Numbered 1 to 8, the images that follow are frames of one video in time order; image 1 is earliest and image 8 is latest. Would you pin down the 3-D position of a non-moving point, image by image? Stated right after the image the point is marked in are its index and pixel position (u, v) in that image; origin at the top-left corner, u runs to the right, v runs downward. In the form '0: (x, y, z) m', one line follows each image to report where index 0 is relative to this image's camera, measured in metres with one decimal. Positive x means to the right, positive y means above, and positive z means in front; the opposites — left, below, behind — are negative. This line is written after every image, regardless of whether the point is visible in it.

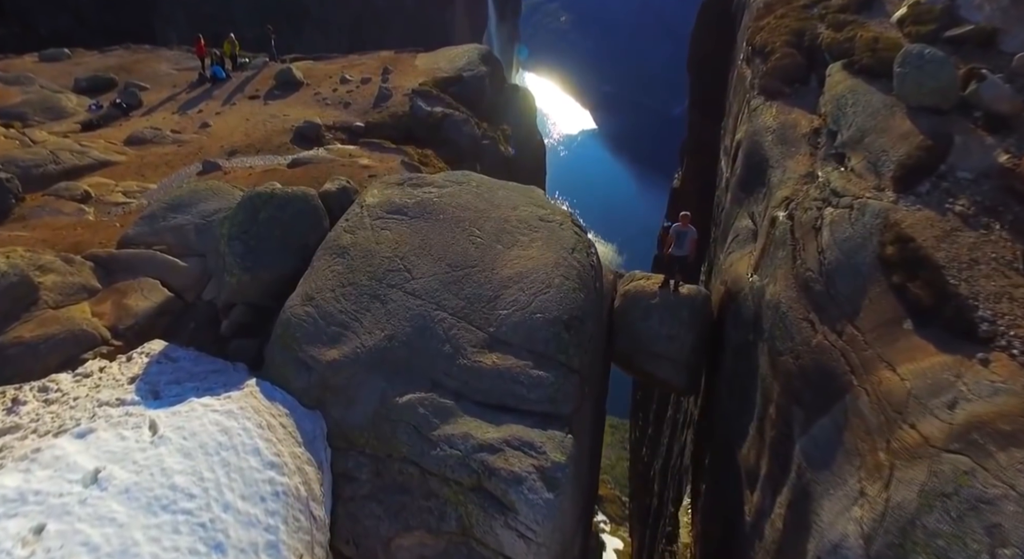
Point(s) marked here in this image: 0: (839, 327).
0: (+3.3, -0.5, +5.9) m
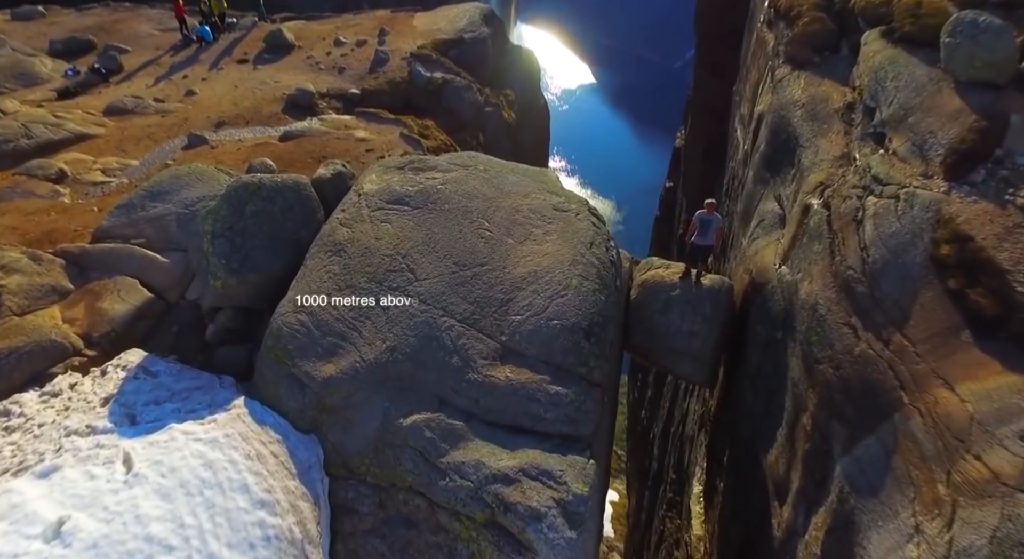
0: (+3.4, -0.5, +5.4) m
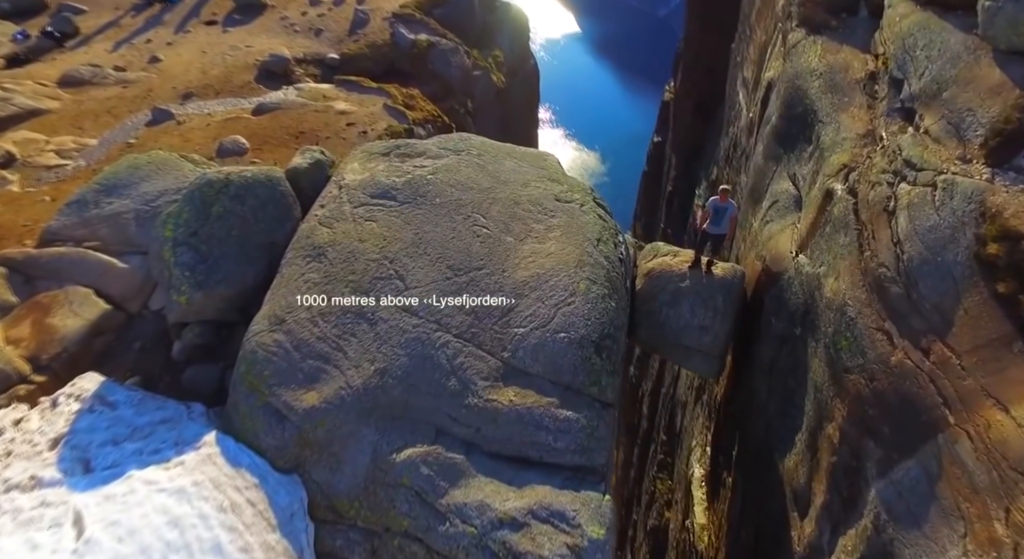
0: (+3.5, -0.5, +4.9) m
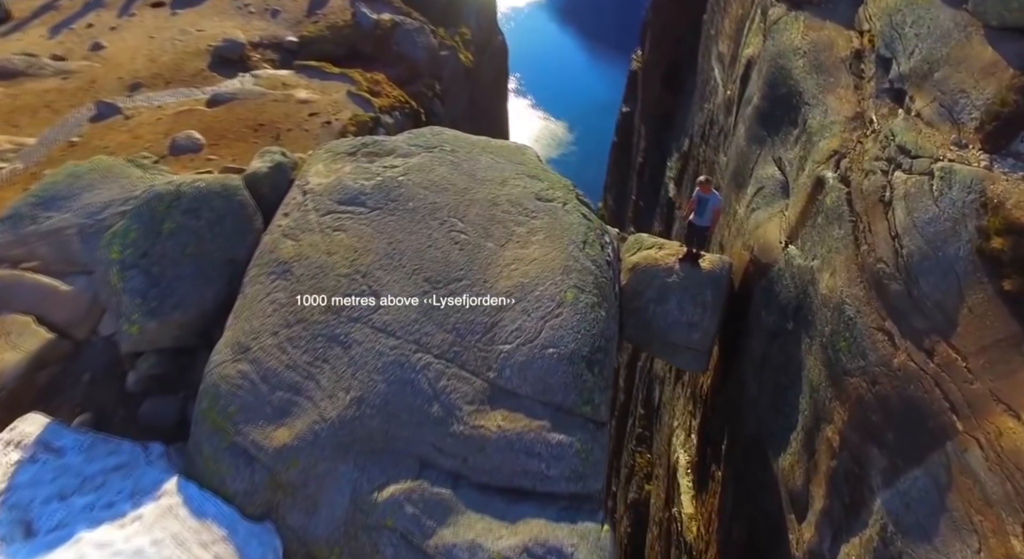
0: (+3.4, -0.5, +4.7) m
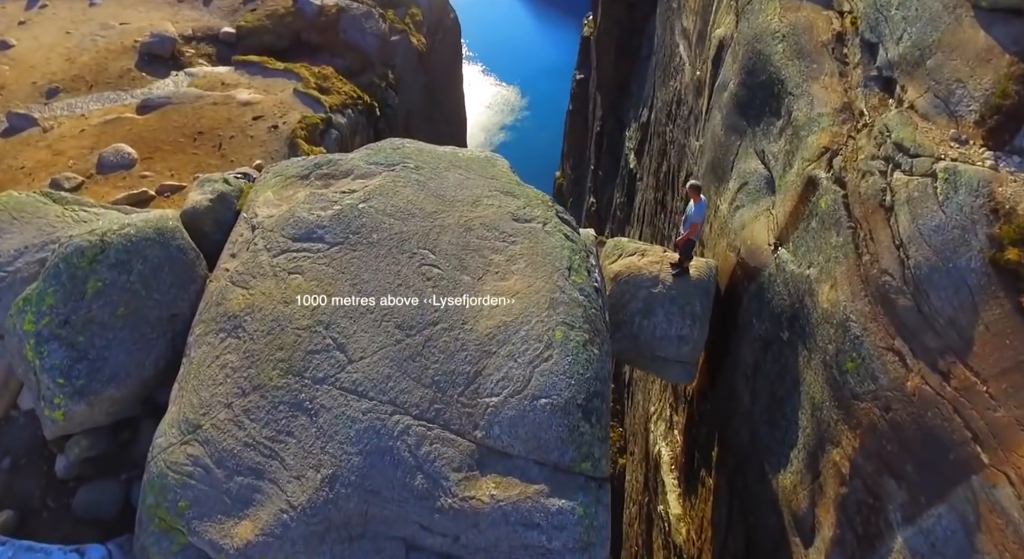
0: (+3.3, -0.7, +4.4) m
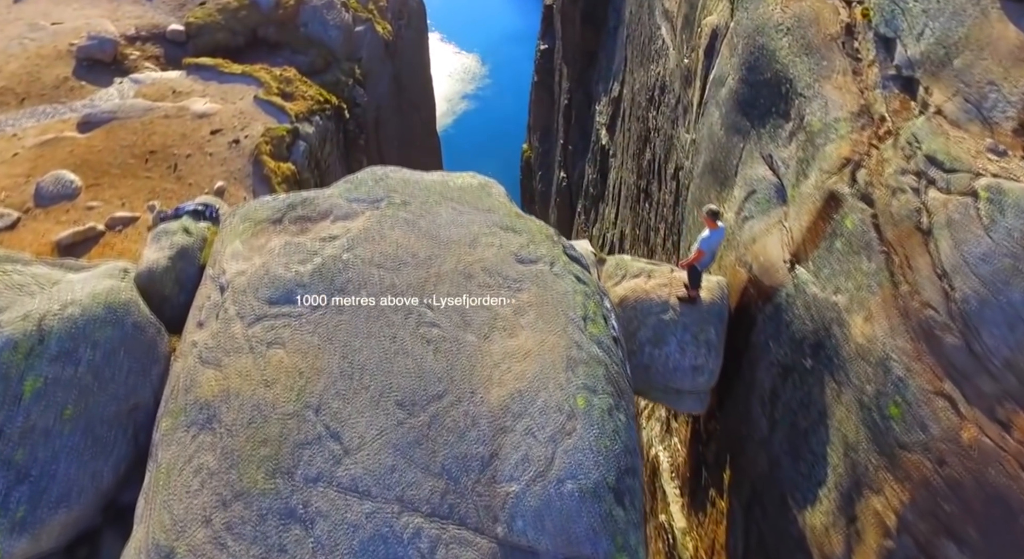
0: (+3.4, -0.9, +4.0) m
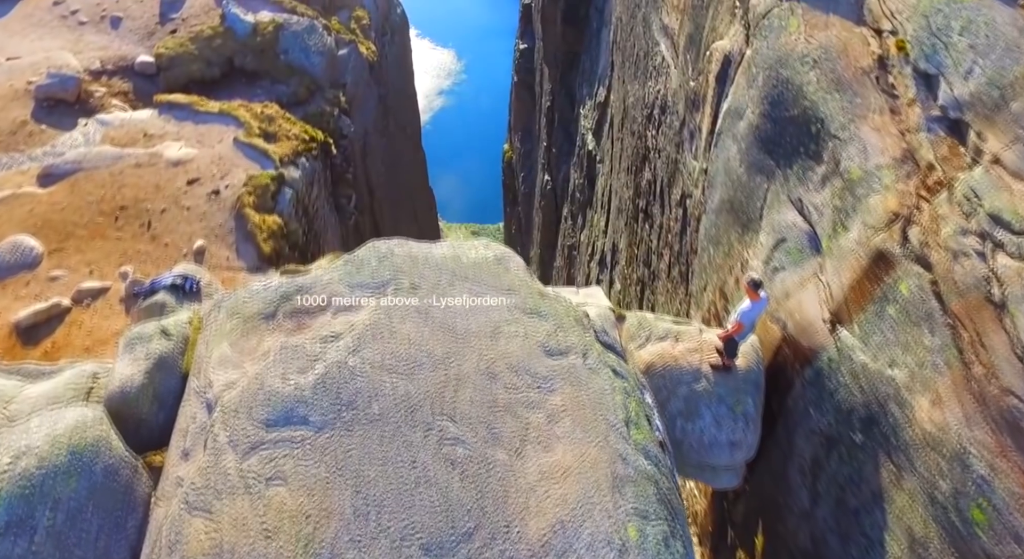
0: (+3.6, -1.5, +3.5) m
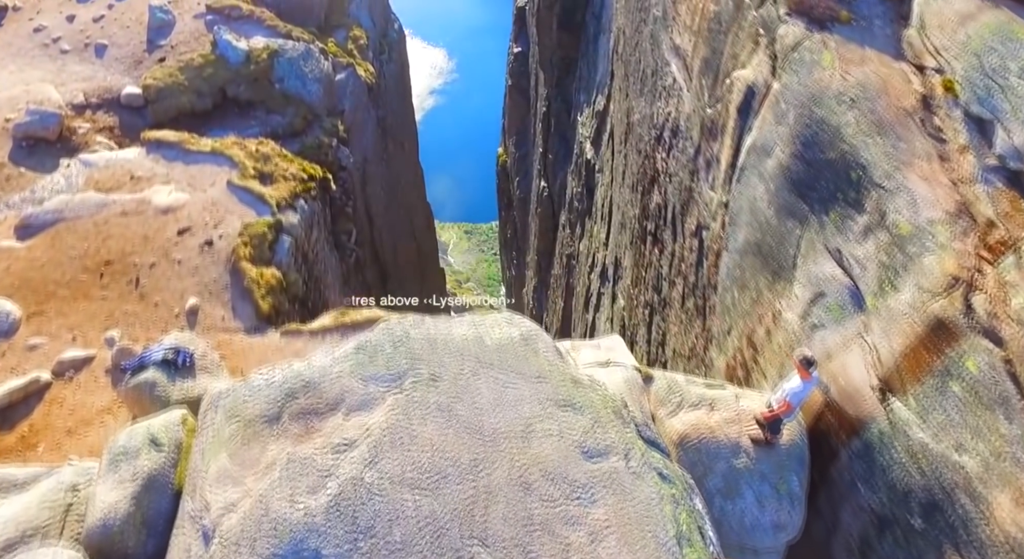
0: (+3.9, -2.1, +3.1) m
